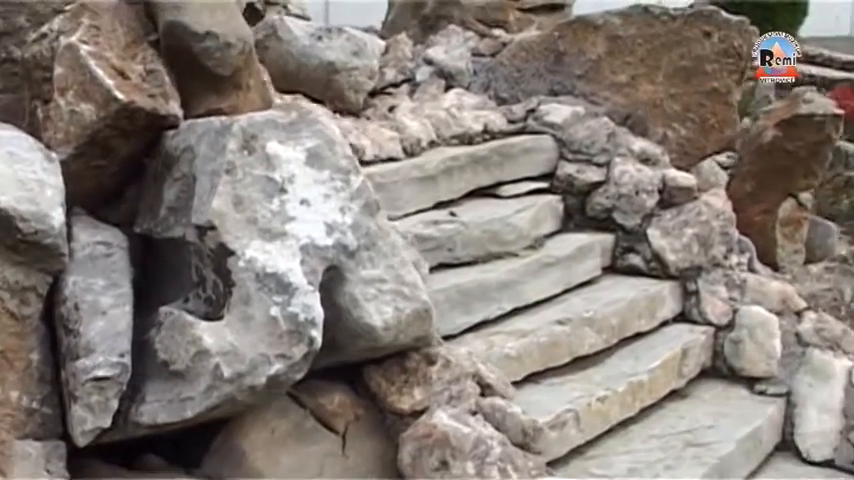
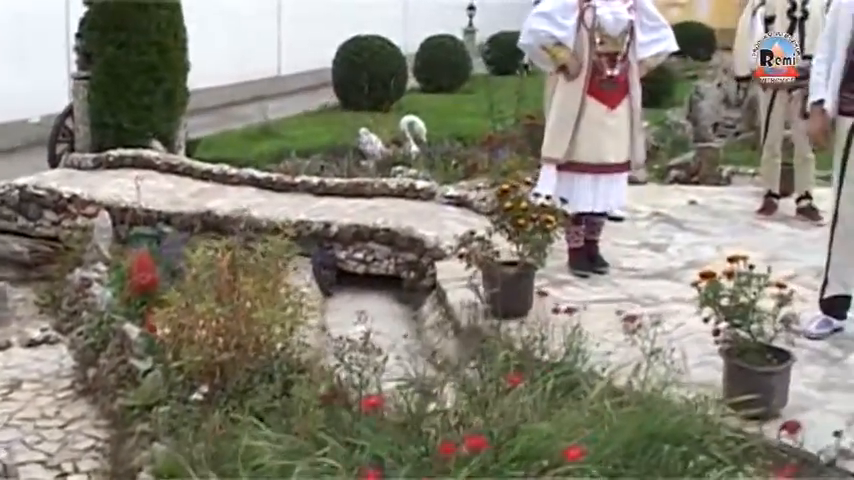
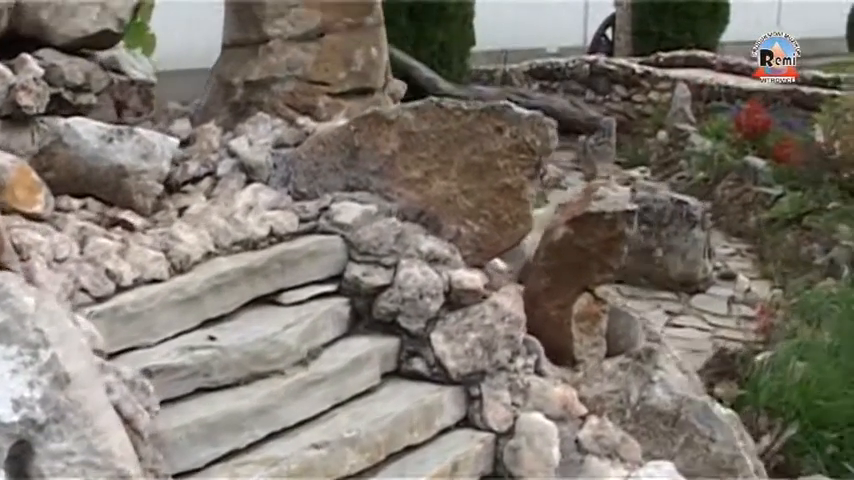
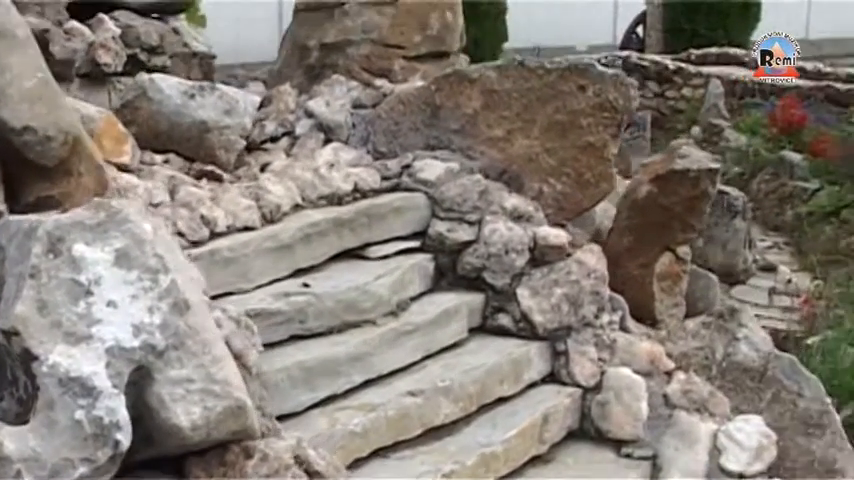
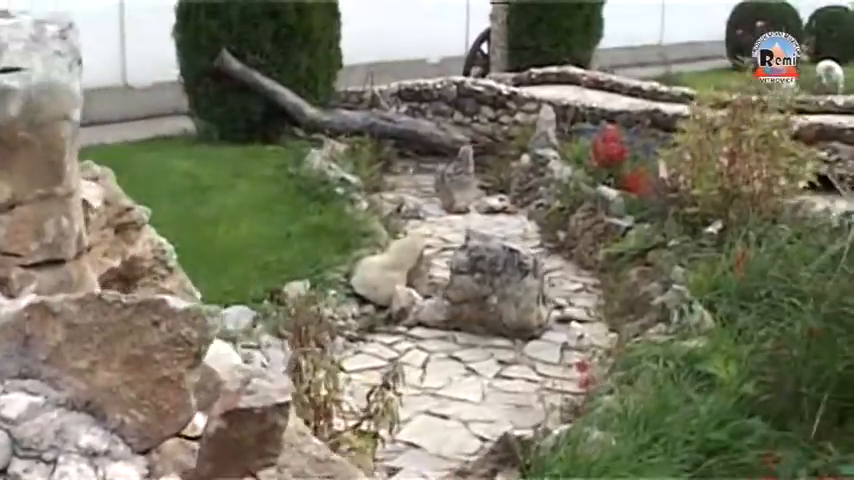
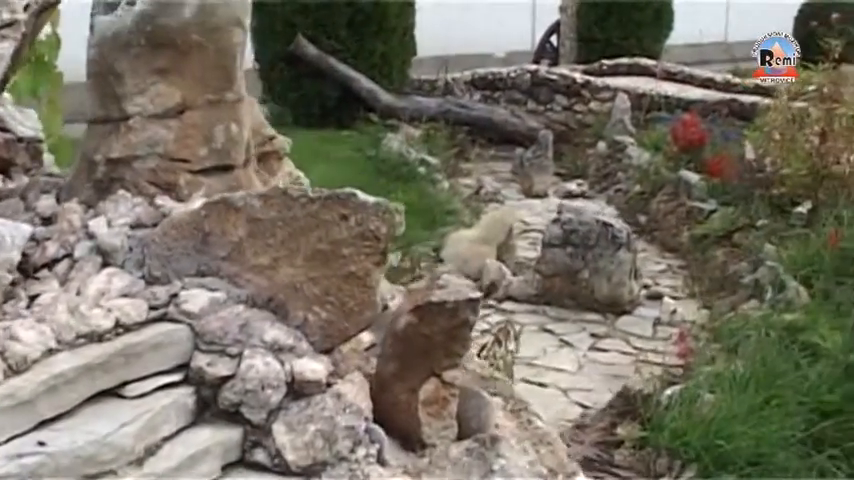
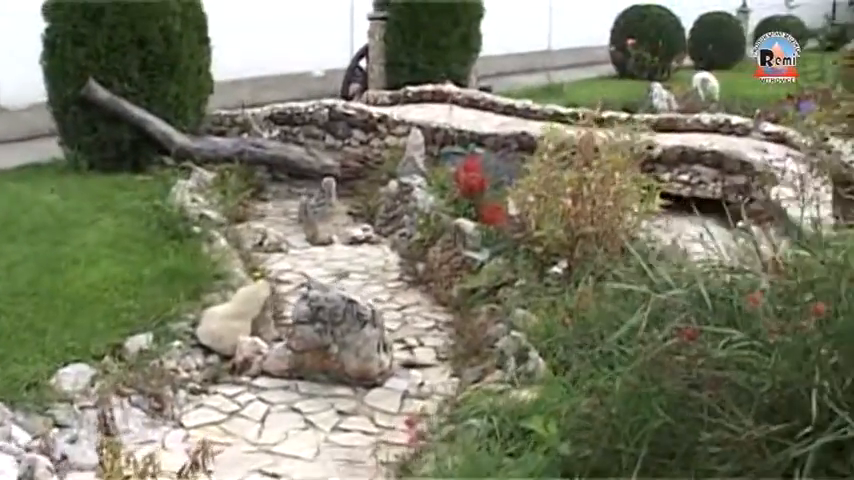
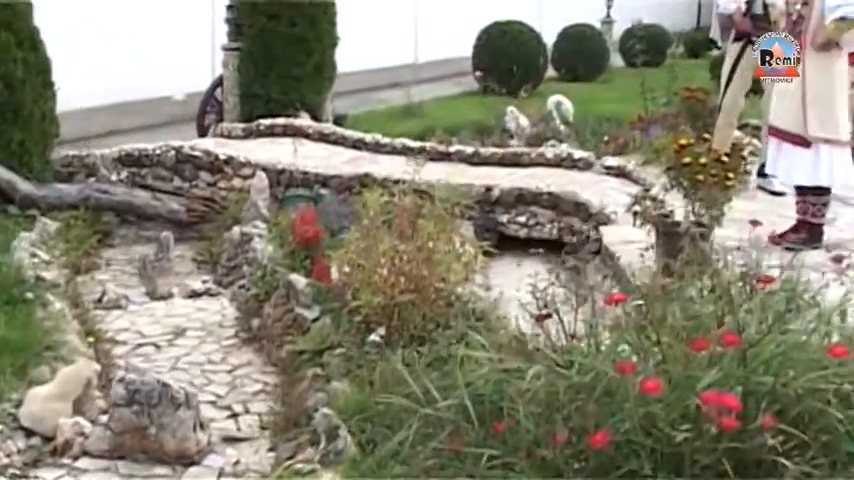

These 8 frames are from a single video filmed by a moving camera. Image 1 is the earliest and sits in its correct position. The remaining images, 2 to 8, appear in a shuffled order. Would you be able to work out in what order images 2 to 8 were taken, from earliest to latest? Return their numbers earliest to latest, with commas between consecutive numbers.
4, 3, 6, 5, 7, 8, 2
